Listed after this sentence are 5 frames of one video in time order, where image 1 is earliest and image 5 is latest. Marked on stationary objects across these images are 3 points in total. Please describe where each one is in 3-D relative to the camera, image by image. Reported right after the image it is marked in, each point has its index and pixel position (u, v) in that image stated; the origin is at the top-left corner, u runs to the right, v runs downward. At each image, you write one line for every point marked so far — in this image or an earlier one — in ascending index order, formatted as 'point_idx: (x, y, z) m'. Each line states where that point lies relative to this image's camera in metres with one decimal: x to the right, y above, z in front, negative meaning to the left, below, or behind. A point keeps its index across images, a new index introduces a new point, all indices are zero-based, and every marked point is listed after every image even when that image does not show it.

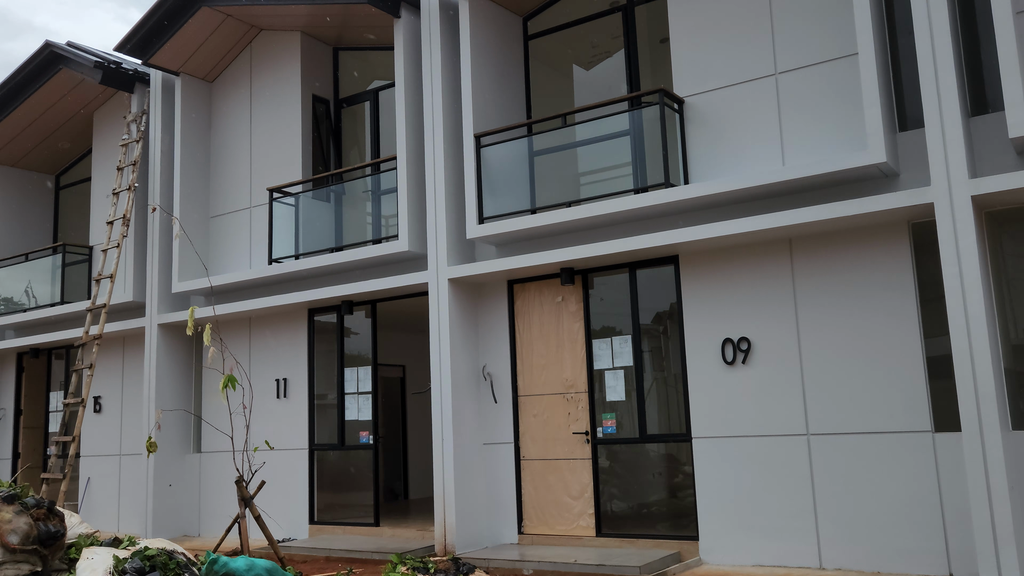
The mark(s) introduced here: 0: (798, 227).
0: (+2.3, +0.5, +6.9) m
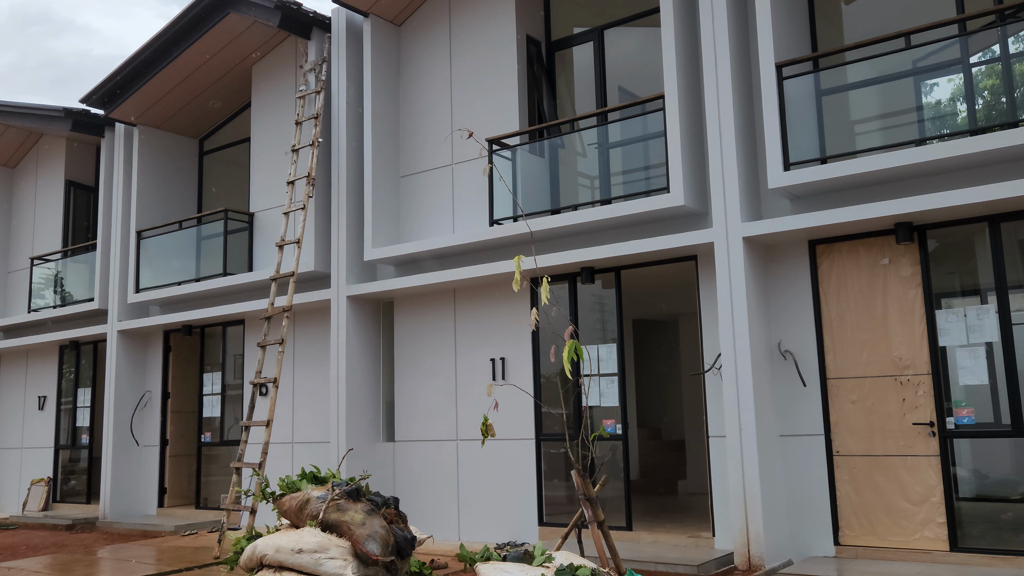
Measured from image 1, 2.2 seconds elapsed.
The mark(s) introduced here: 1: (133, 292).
0: (+4.7, +0.8, +5.3) m
1: (-5.3, -0.1, +12.2) m
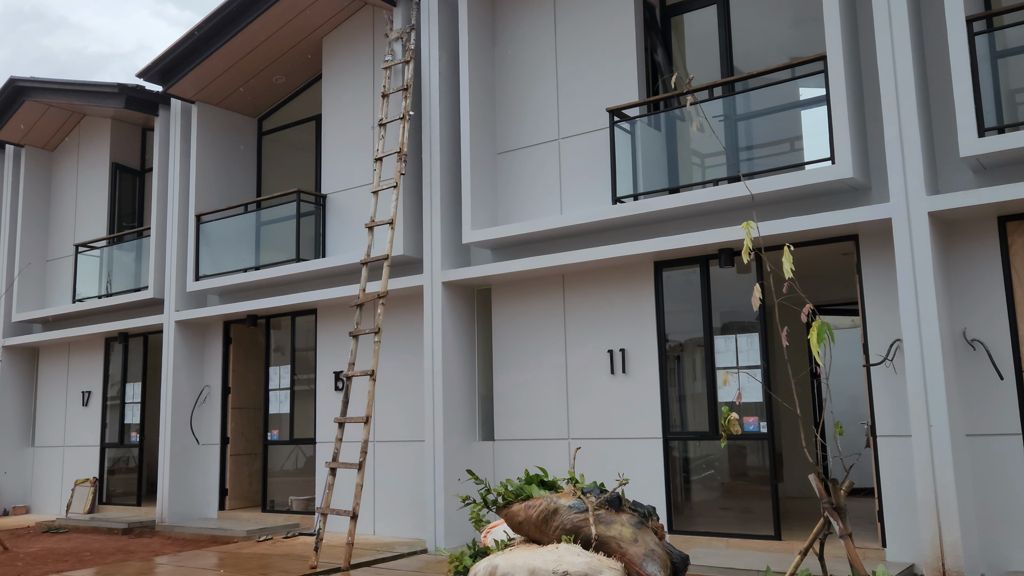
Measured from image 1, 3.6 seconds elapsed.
0: (+5.8, +0.9, +4.6) m
1: (-4.2, +0.1, +11.5) m
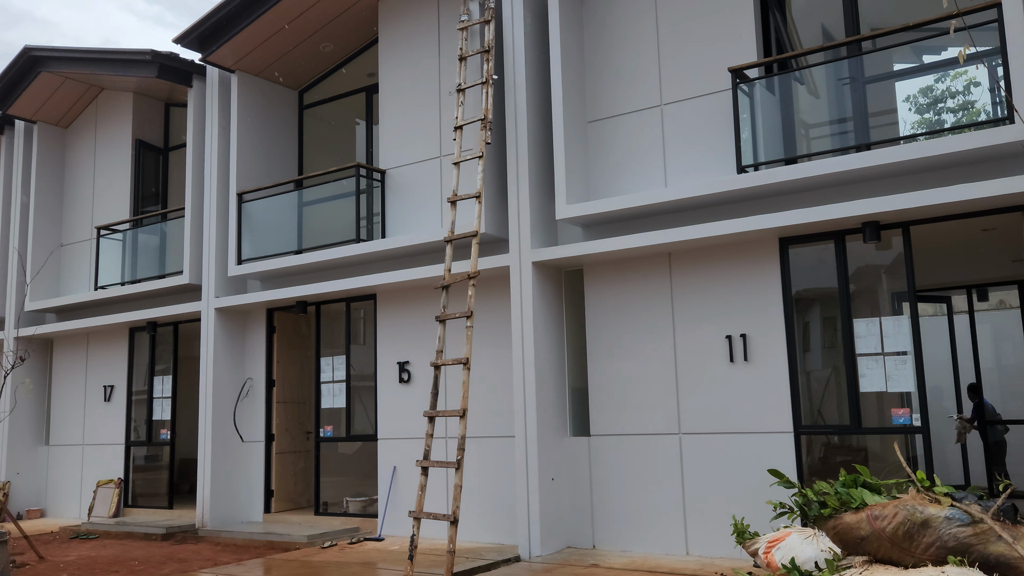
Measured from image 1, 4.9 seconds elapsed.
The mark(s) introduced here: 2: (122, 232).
0: (+6.8, +1.1, +3.9) m
1: (-3.4, +0.3, +10.6) m
2: (-5.5, +0.8, +12.3) m
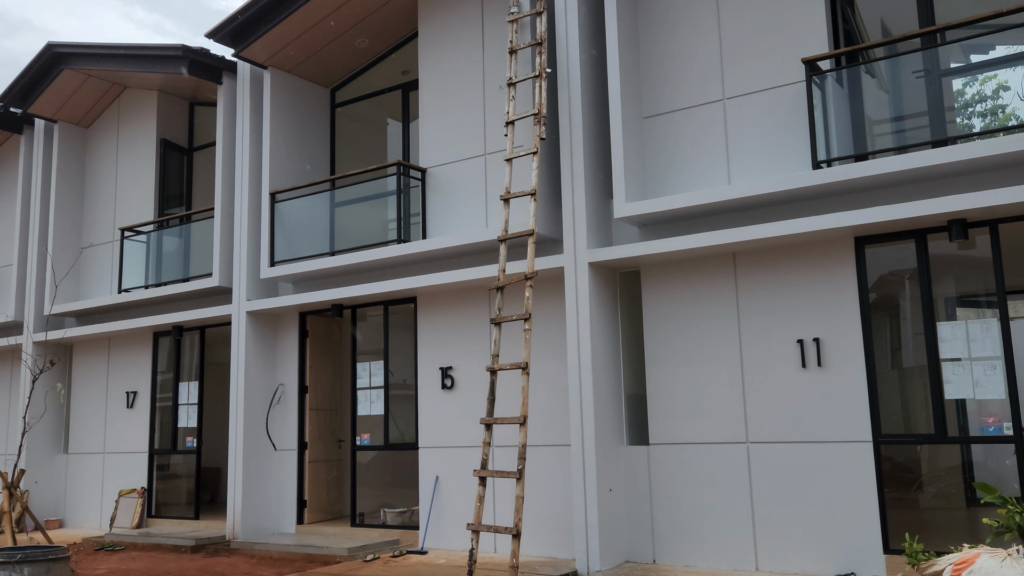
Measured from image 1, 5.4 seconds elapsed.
0: (+7.3, +1.1, +3.6) m
1: (-2.9, +0.3, +10.2) m
2: (-5.0, +0.8, +11.9) m
